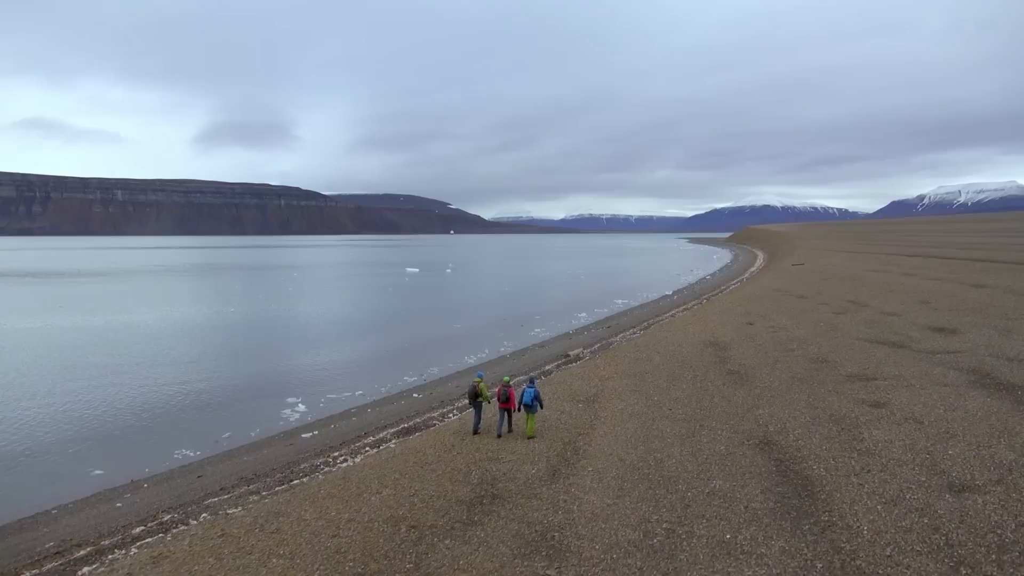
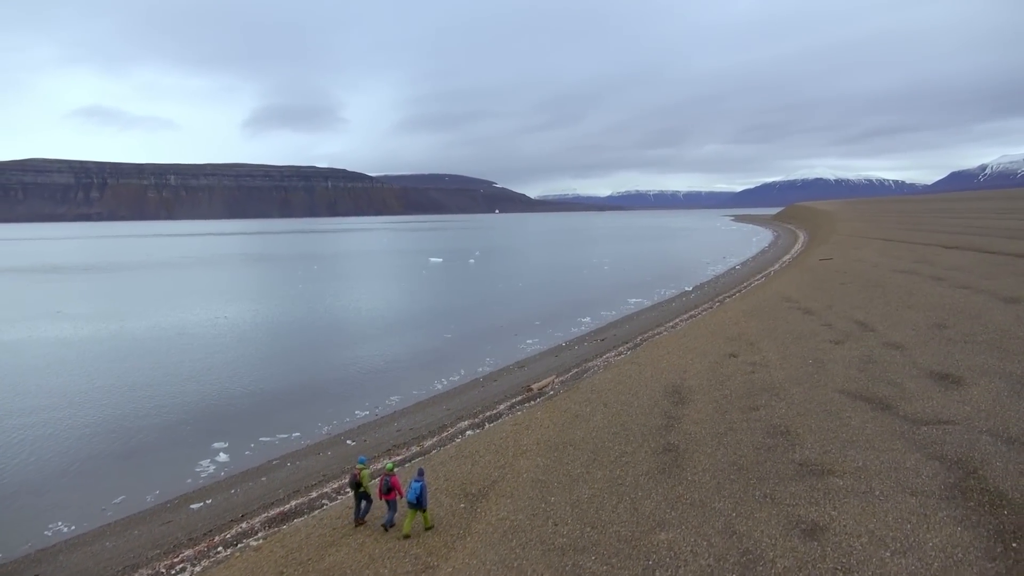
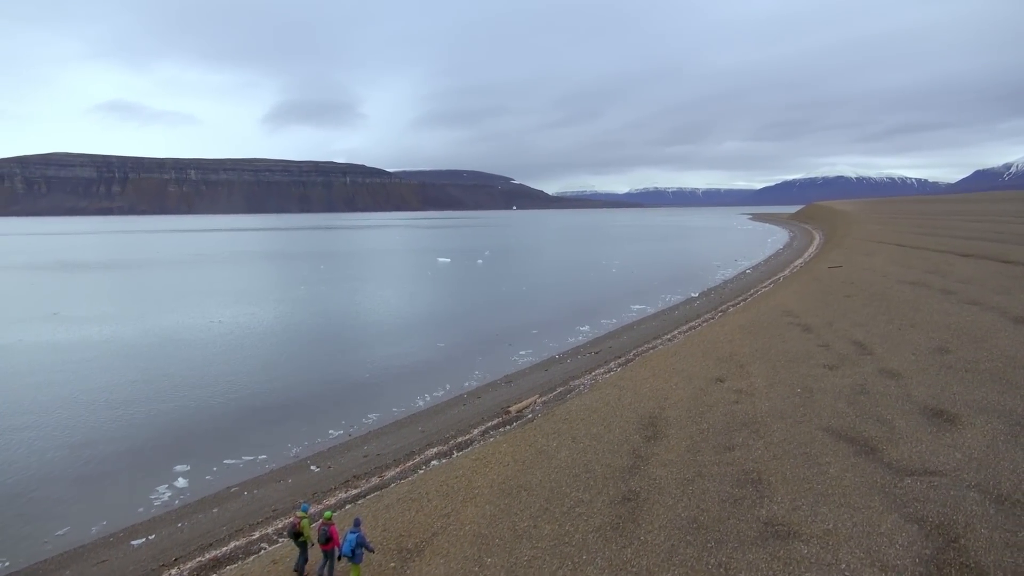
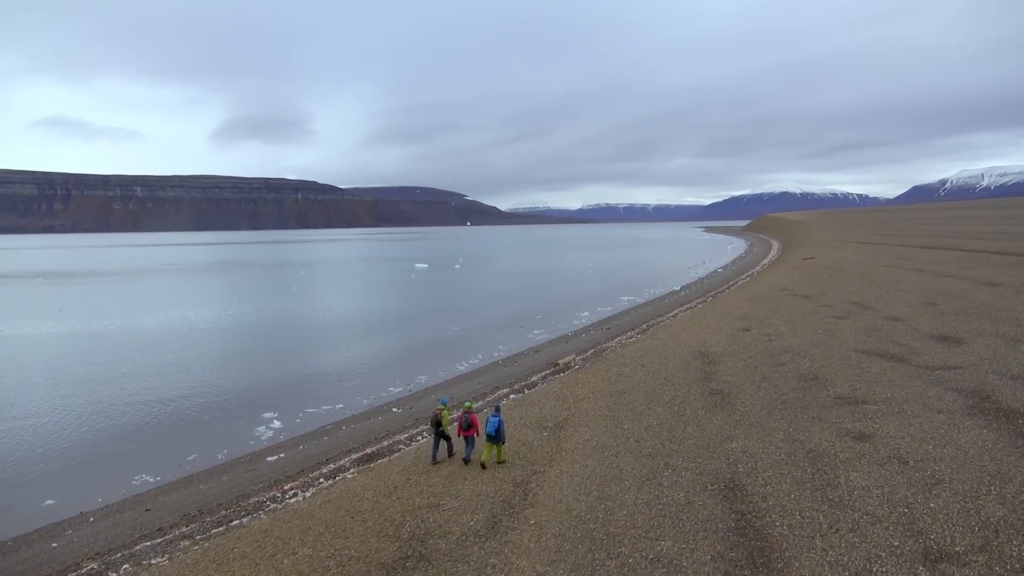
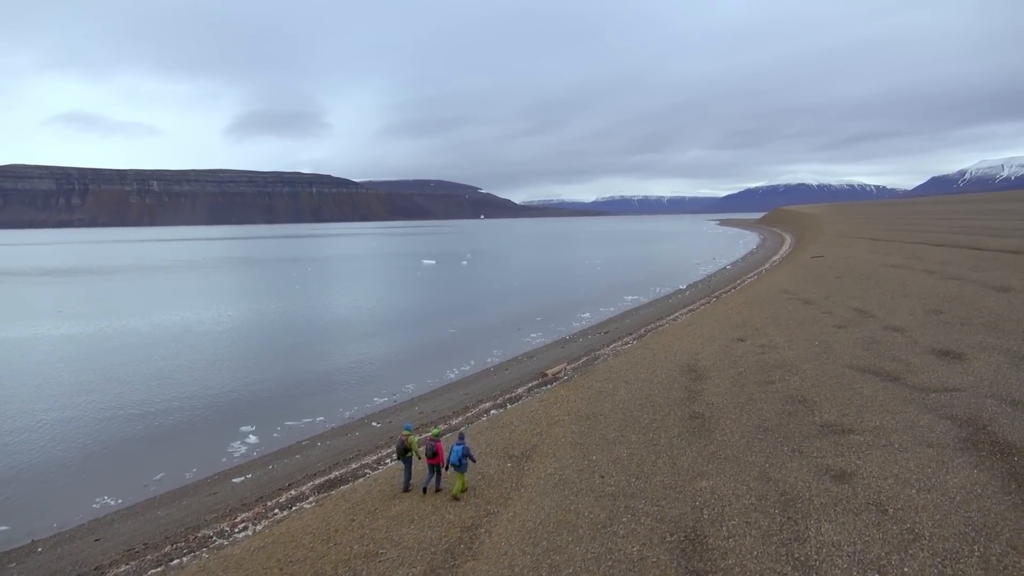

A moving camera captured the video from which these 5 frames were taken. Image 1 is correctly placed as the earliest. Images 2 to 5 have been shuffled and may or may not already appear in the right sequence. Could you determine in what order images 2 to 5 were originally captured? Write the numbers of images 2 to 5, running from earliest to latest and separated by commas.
4, 5, 2, 3
